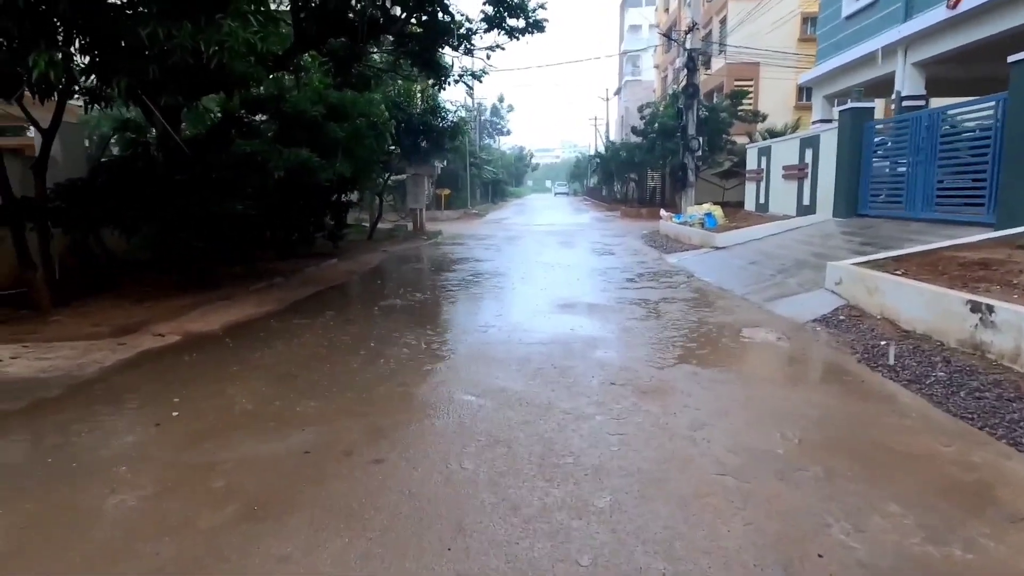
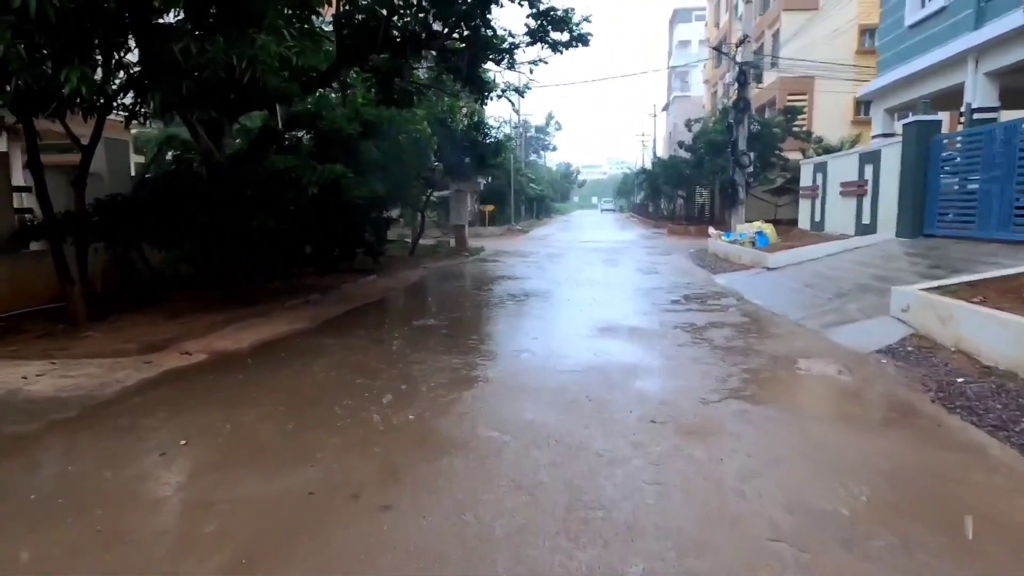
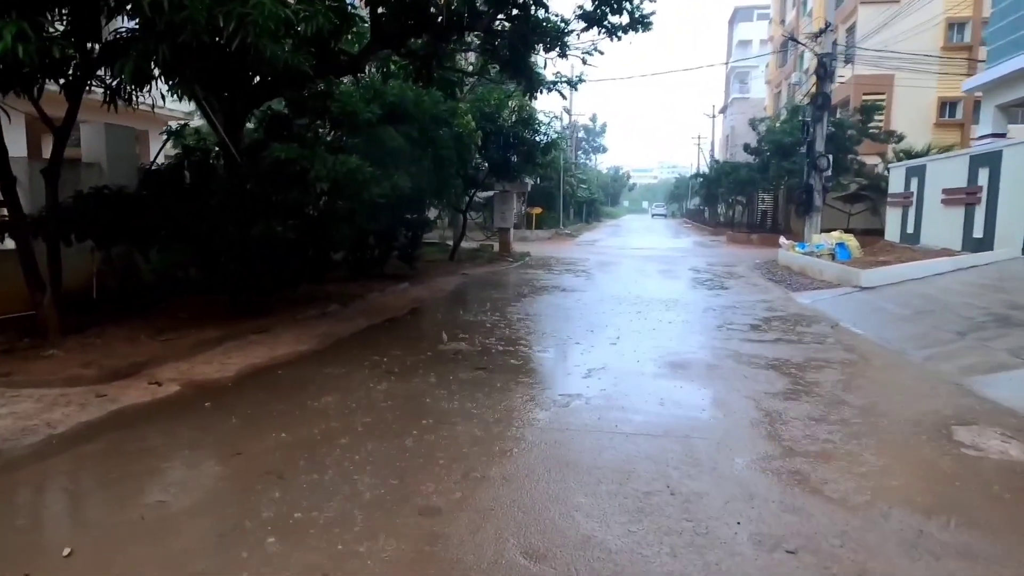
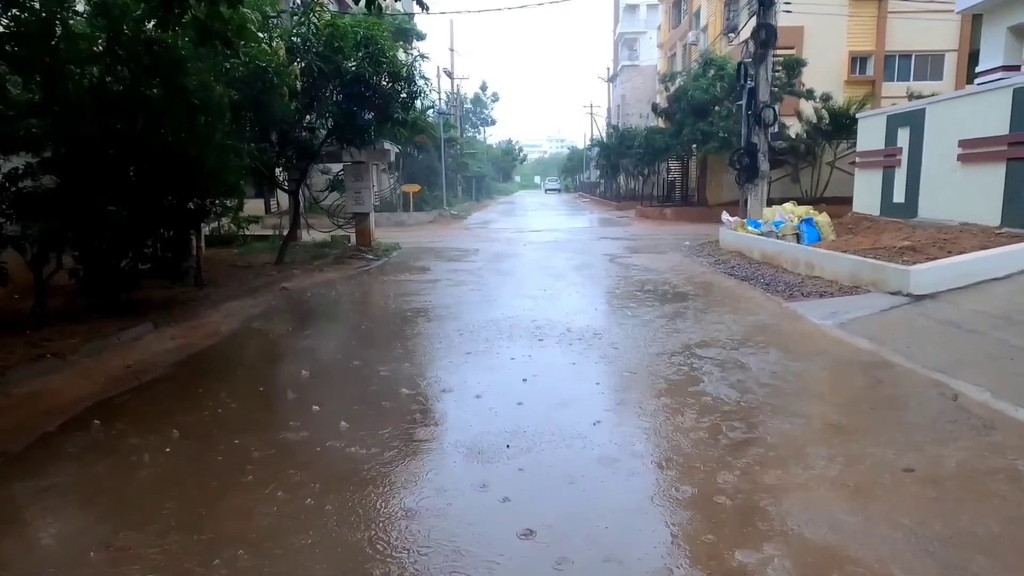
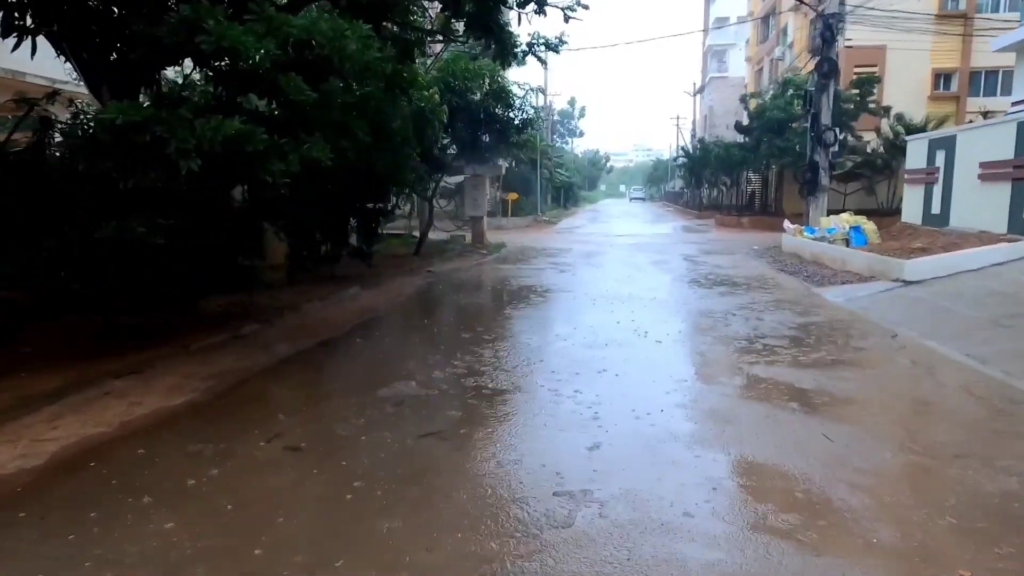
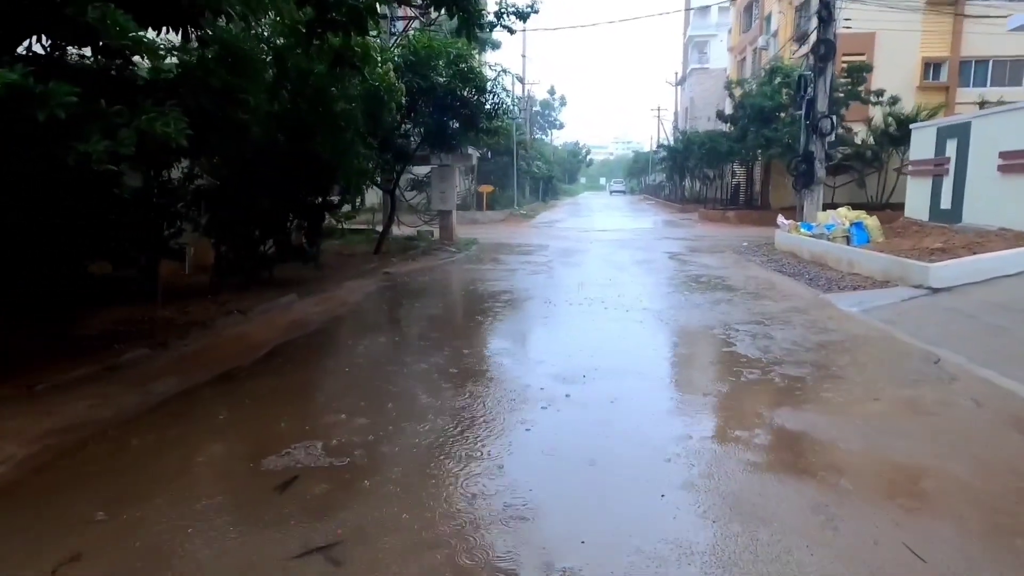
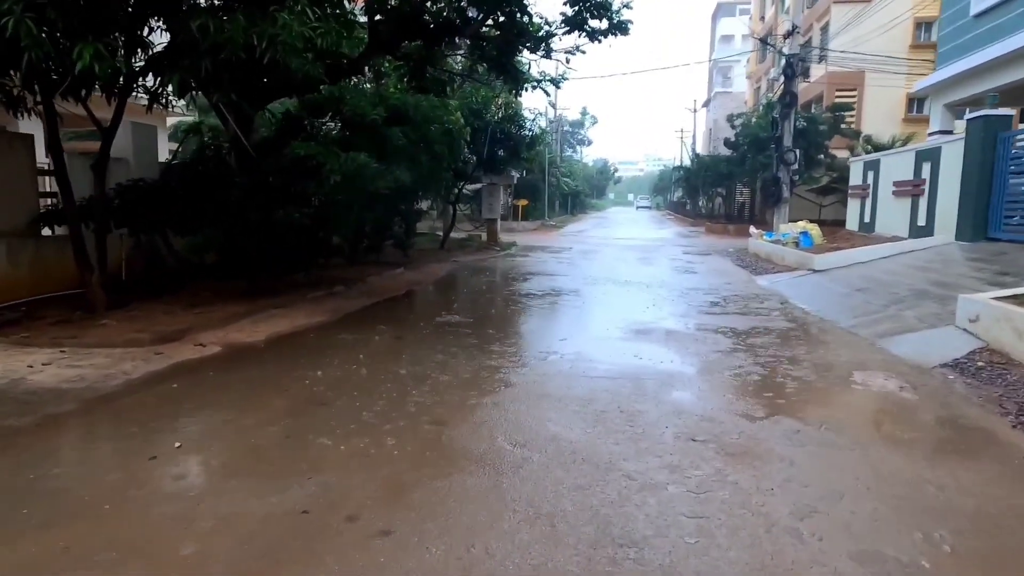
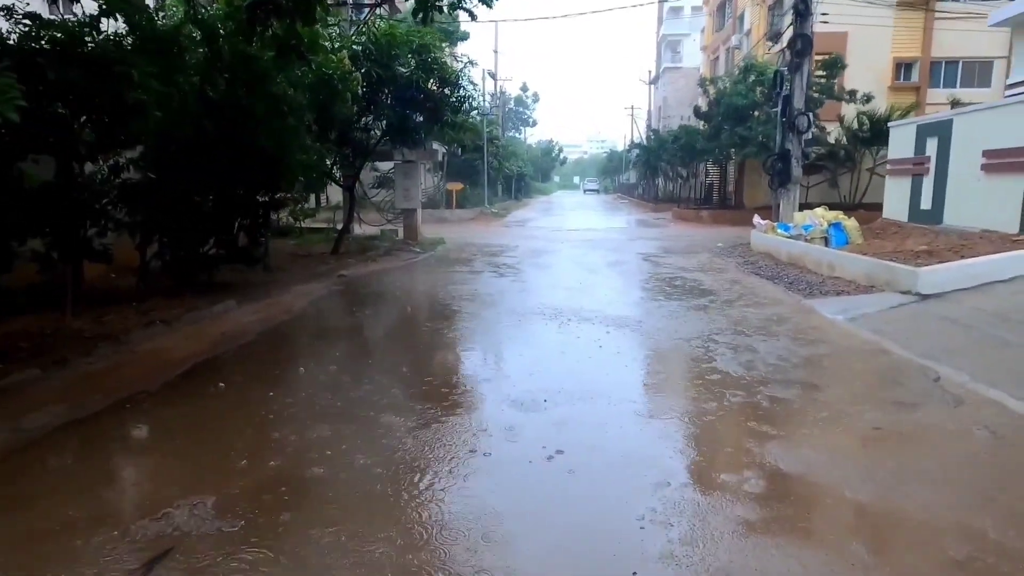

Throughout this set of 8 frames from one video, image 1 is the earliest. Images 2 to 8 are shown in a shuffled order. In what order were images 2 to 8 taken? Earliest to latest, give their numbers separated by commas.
2, 7, 3, 5, 6, 8, 4
